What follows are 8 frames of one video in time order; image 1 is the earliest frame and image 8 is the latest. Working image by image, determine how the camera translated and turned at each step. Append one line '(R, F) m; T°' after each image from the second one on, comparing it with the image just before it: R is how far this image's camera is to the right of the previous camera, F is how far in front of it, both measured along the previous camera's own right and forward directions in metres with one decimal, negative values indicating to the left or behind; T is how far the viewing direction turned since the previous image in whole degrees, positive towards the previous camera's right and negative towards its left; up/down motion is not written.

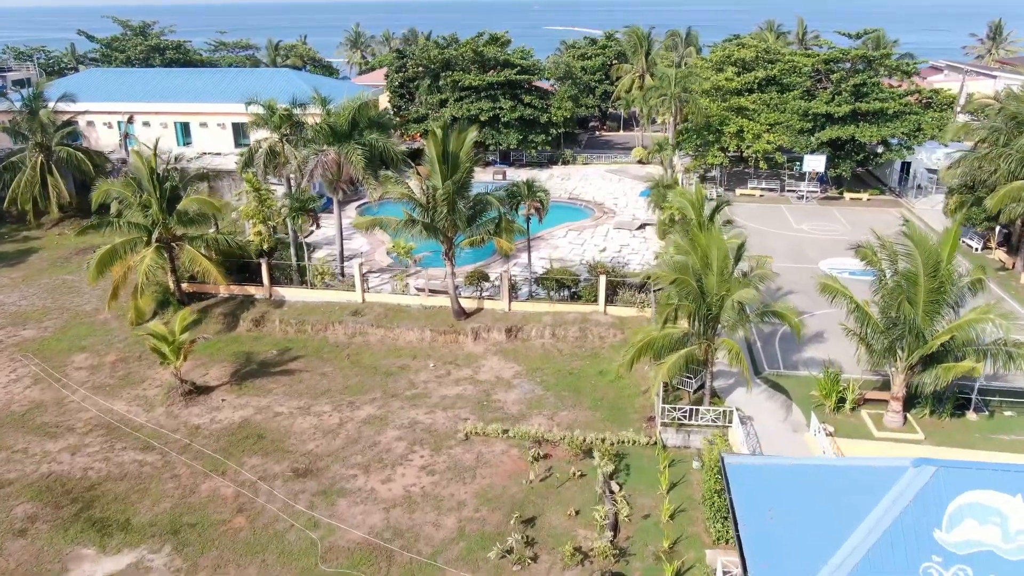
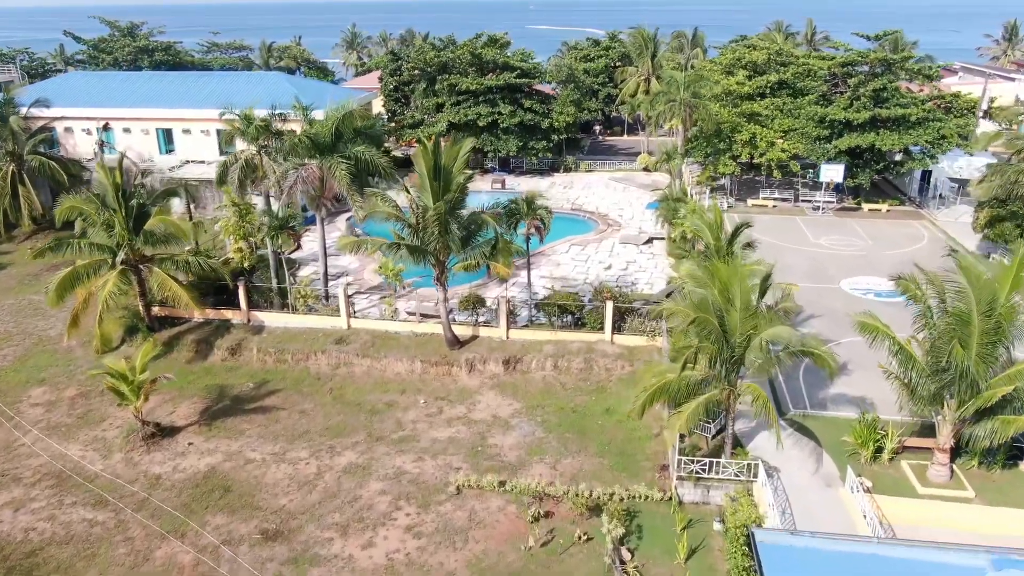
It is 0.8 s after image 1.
(+0.1, +1.9) m; 0°
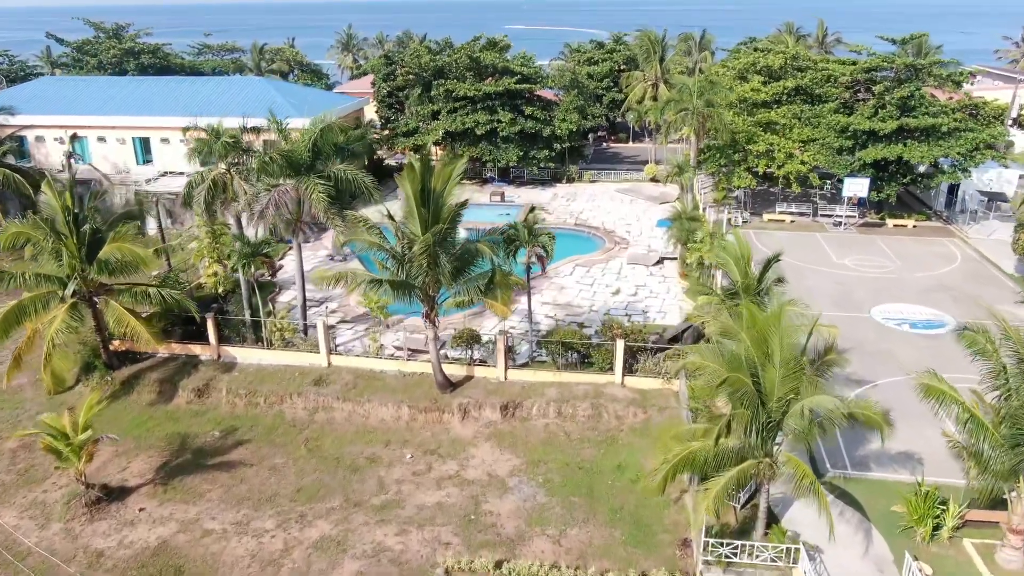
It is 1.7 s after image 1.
(+0.1, +2.2) m; 0°
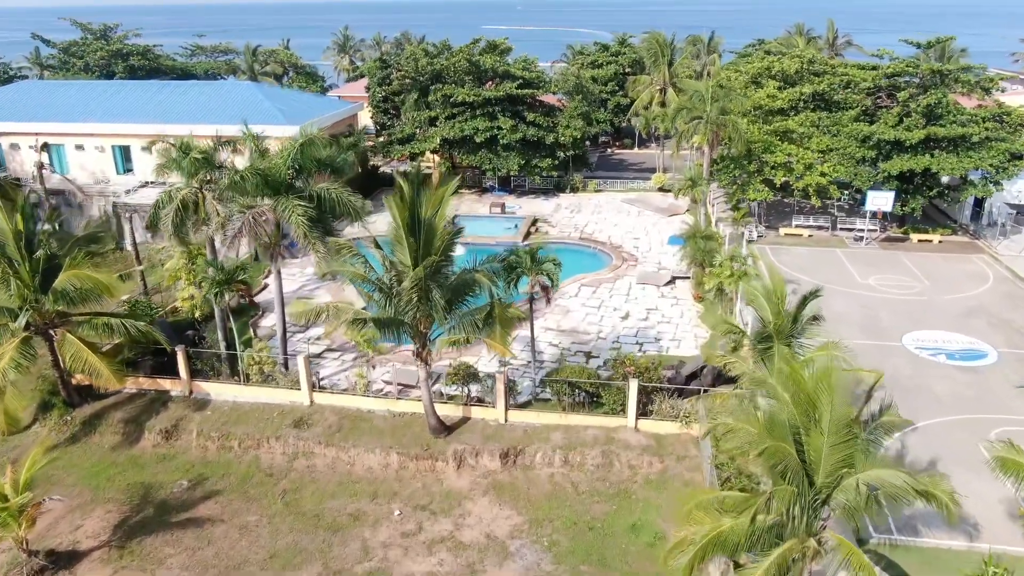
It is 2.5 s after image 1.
(0.0, +1.8) m; 0°
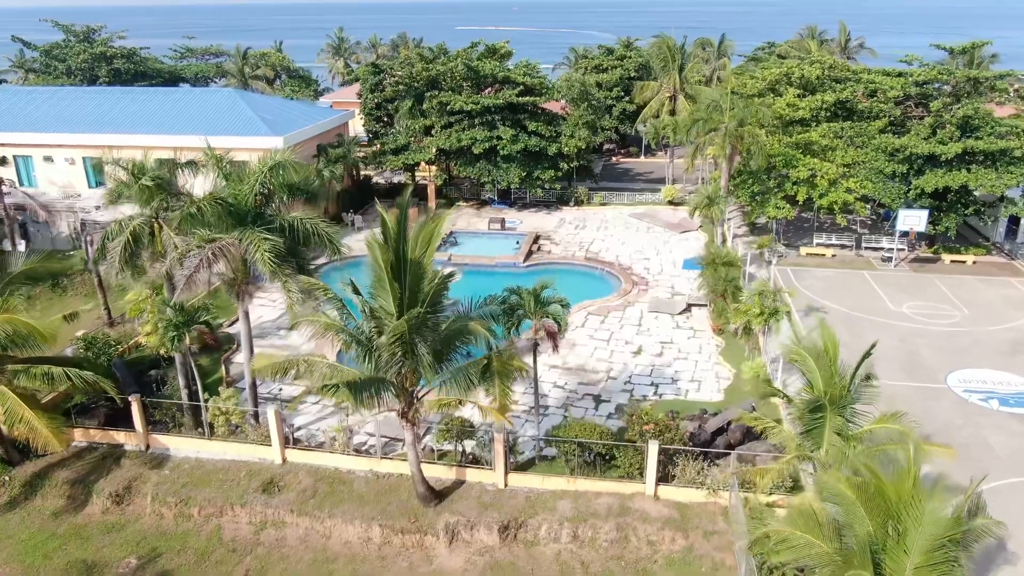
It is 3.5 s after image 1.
(0.0, +2.2) m; 0°
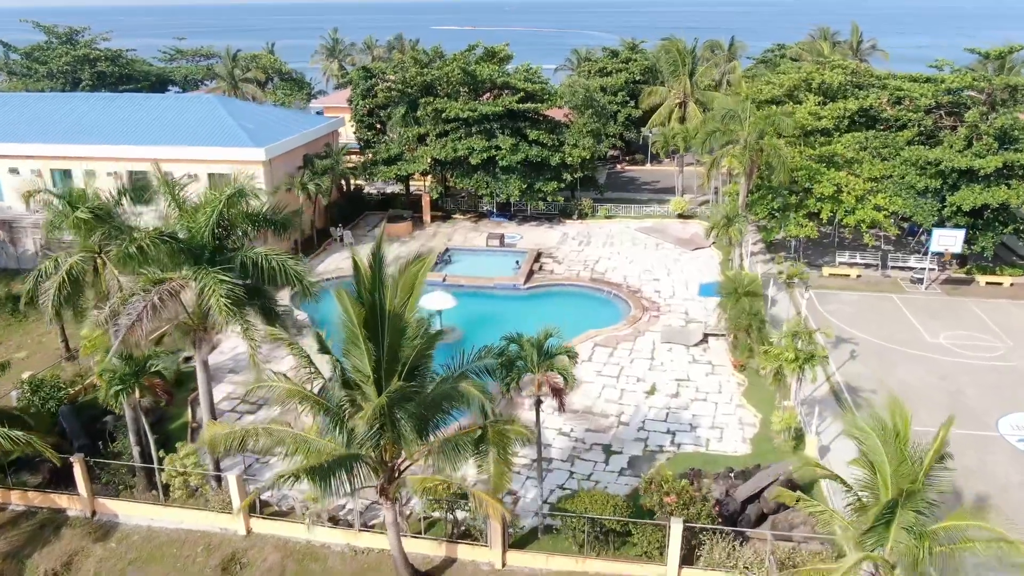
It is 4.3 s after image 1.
(0.0, +2.1) m; 0°
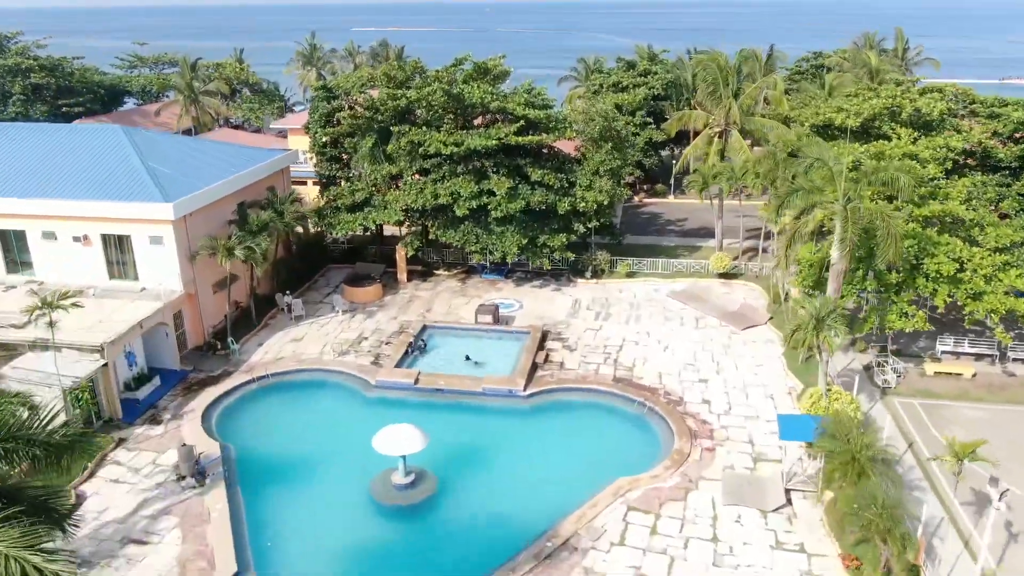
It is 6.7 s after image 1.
(+0.1, +6.7) m; 0°
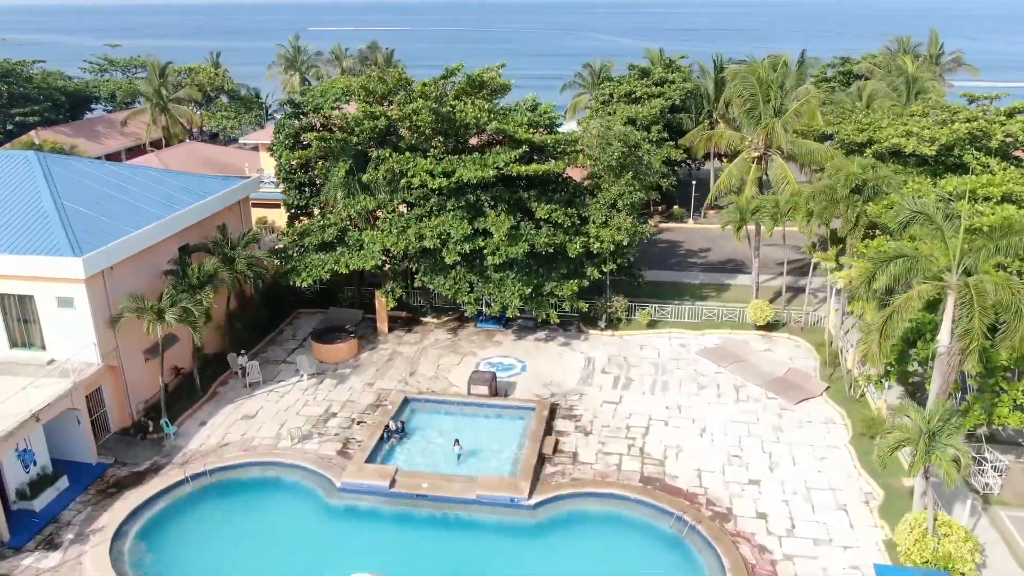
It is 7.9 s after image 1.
(-0.1, +4.0) m; 0°
